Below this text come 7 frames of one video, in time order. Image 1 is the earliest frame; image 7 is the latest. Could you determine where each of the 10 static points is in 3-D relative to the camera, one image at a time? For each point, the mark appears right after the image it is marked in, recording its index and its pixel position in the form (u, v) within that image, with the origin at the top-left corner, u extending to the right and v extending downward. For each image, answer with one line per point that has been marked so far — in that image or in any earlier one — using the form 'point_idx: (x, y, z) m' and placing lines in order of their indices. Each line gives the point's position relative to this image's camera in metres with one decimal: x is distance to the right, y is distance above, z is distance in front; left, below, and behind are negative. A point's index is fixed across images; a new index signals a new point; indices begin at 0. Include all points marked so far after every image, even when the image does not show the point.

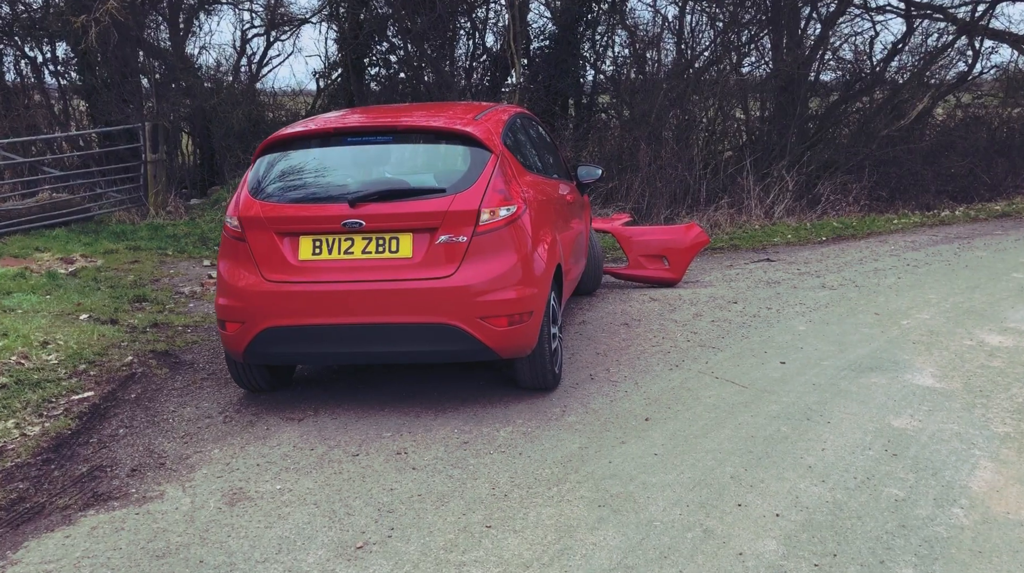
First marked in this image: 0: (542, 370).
0: (+0.2, -0.5, +5.3) m
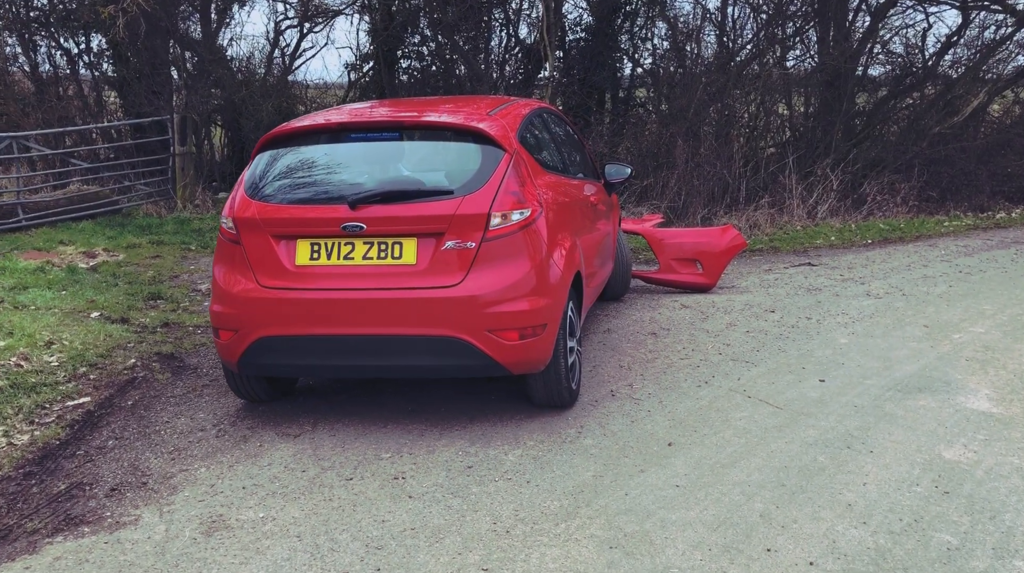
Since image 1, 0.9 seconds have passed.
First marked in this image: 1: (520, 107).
0: (+0.2, -0.5, +4.9) m
1: (0.0, +1.1, +6.0) m
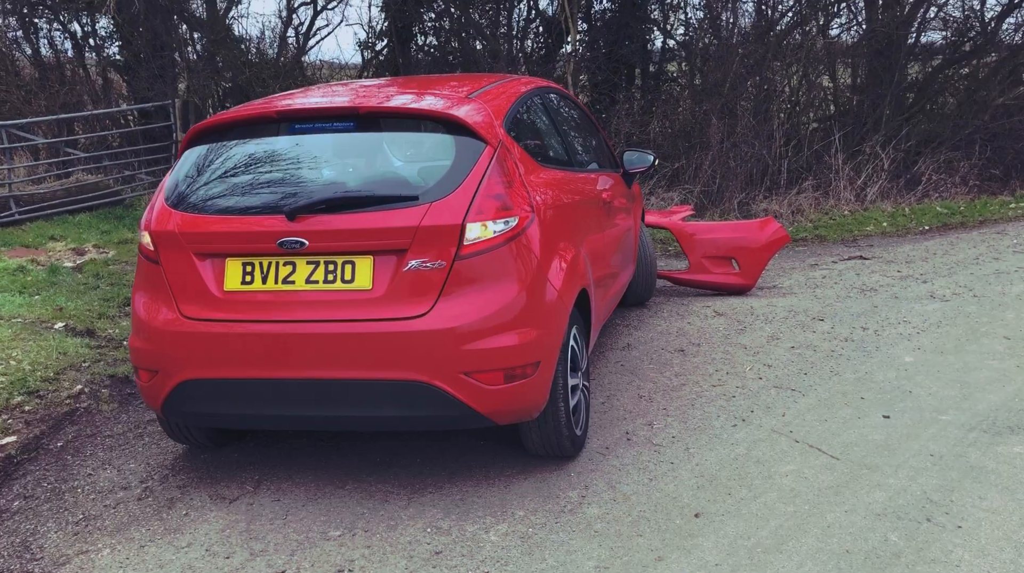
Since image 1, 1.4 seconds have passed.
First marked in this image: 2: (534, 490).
0: (+0.2, -0.6, +3.9) m
1: (0.0, +1.0, +5.0) m
2: (+0.1, -0.8, +3.8) m
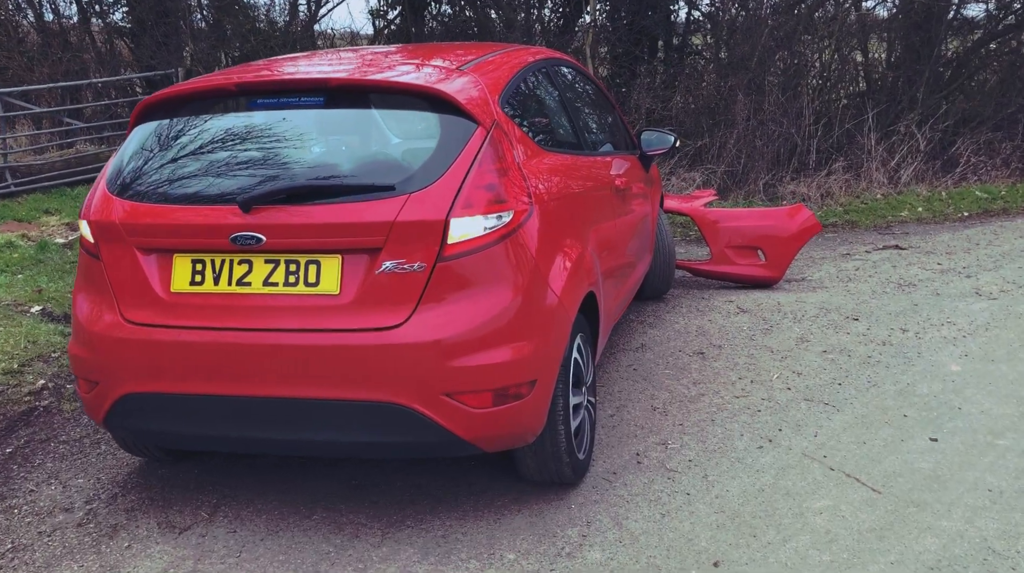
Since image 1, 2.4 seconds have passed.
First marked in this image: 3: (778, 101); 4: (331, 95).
0: (+0.2, -0.6, +3.4) m
1: (0.0, +1.1, +4.4) m
2: (+0.1, -0.8, +3.3) m
3: (+2.9, +2.0, +10.4) m
4: (-0.6, +0.7, +3.4) m
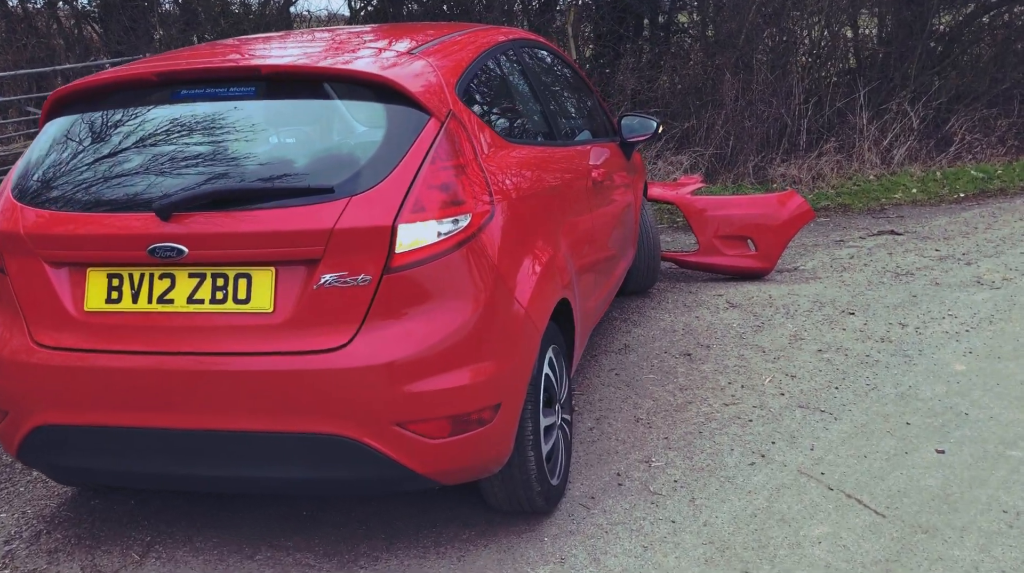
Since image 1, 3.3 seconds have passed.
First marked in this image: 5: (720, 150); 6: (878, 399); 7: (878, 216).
0: (0.0, -0.7, +3.1) m
1: (-0.1, +1.0, +4.1) m
2: (-0.1, -0.9, +2.9) m
3: (+2.7, +2.2, +10.0) m
4: (-0.8, +0.6, +3.0) m
5: (+2.2, +1.5, +10.2) m
6: (+1.6, -0.5, +4.2) m
7: (+3.3, +0.6, +8.5) m
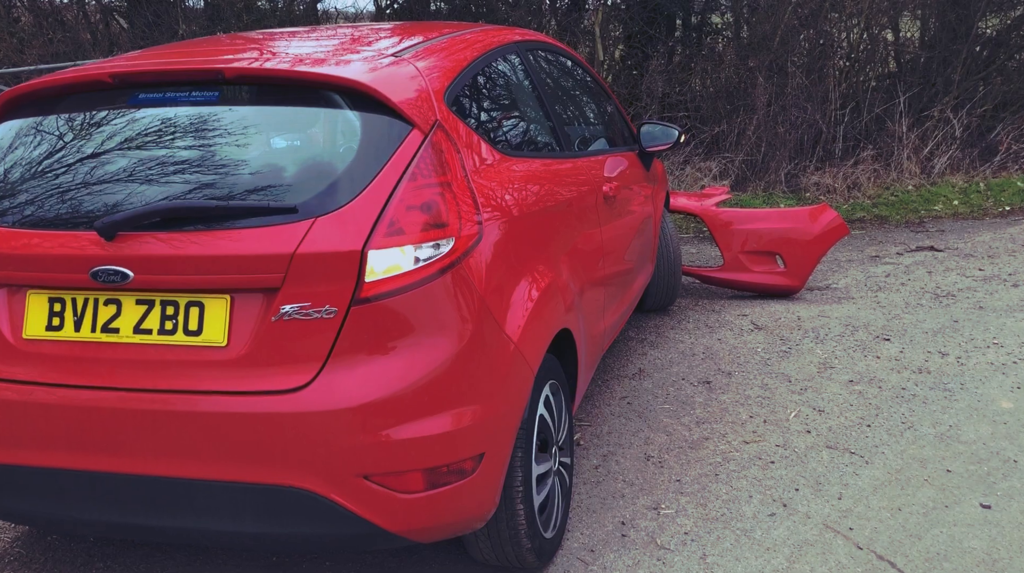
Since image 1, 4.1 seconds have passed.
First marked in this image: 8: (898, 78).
0: (0.0, -0.8, +2.8) m
1: (-0.1, +1.0, +3.7) m
2: (-0.1, -0.9, +2.6) m
3: (+2.9, +2.0, +9.6) m
4: (-0.8, +0.6, +2.7) m
5: (+2.4, +1.3, +9.8) m
6: (+1.6, -0.6, +3.8) m
7: (+3.4, +0.5, +8.1) m
8: (+4.0, +2.2, +10.0) m
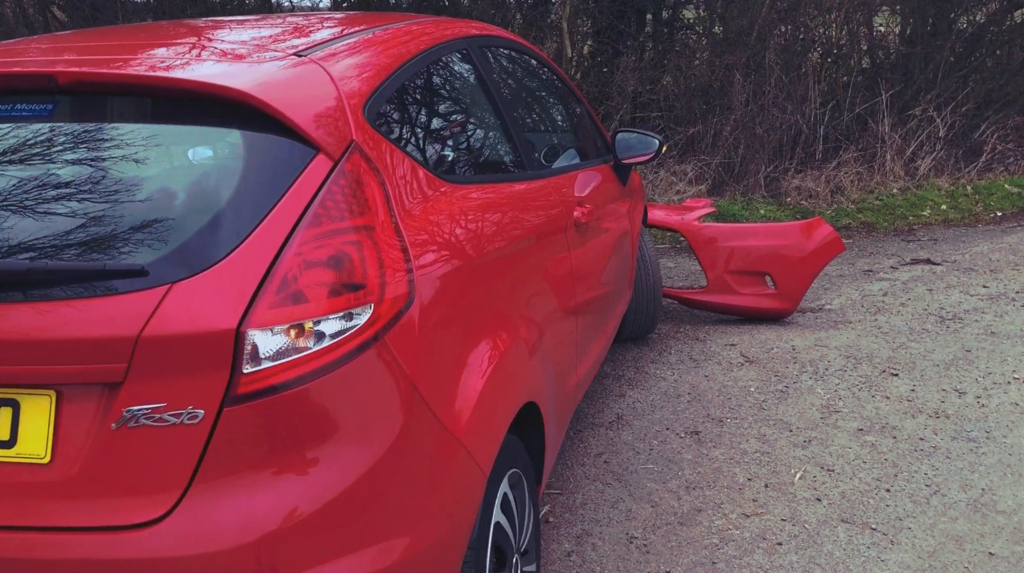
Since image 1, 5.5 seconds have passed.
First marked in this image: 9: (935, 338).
0: (-0.1, -0.9, +2.1) m
1: (-0.3, +0.8, +3.1) m
2: (-0.2, -1.1, +2.0) m
3: (+2.5, +1.9, +9.0) m
4: (-0.9, +0.4, +2.0) m
5: (+2.1, +1.2, +9.2) m
6: (+1.4, -0.7, +3.2) m
7: (+3.1, +0.4, +7.6) m
8: (+3.7, +2.1, +9.5) m
9: (+2.2, -0.3, +4.9) m
